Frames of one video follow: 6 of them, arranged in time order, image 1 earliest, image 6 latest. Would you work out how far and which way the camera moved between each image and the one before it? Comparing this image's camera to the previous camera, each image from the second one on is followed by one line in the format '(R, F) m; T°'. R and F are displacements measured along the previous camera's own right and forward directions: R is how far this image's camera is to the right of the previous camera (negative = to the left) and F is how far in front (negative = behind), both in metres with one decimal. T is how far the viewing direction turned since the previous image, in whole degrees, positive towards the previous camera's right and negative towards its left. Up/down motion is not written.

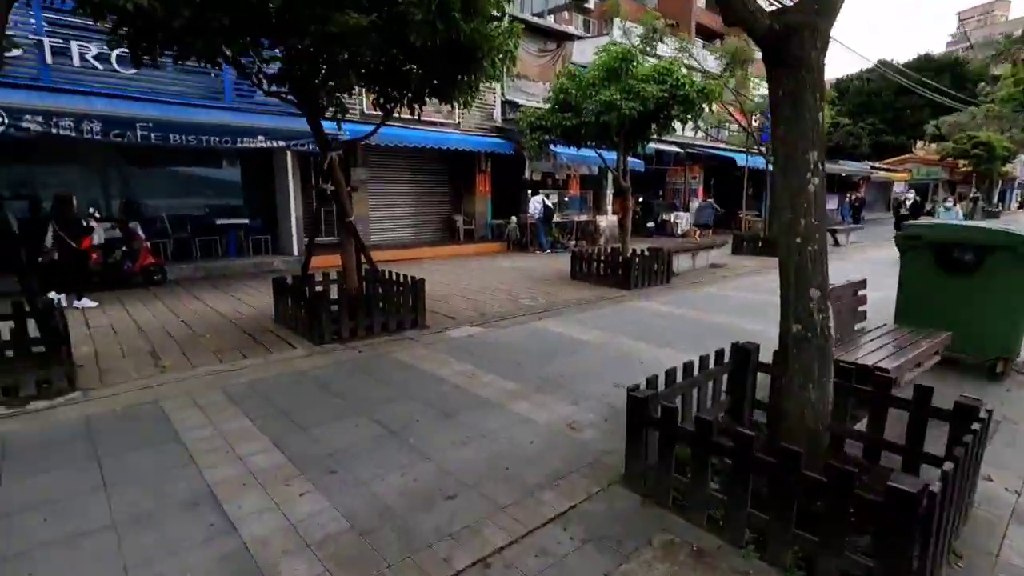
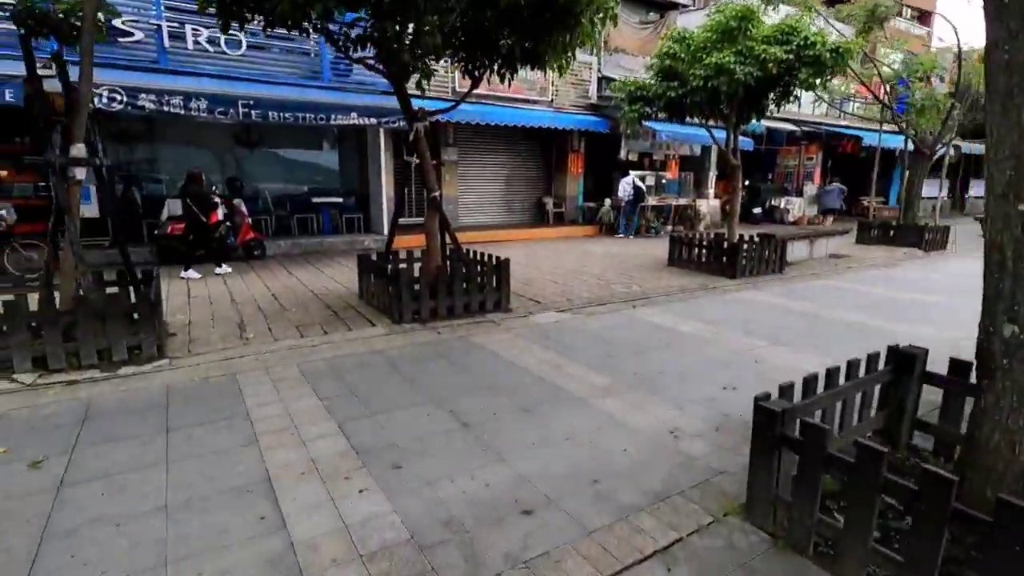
(0.0, +0.5) m; -9°
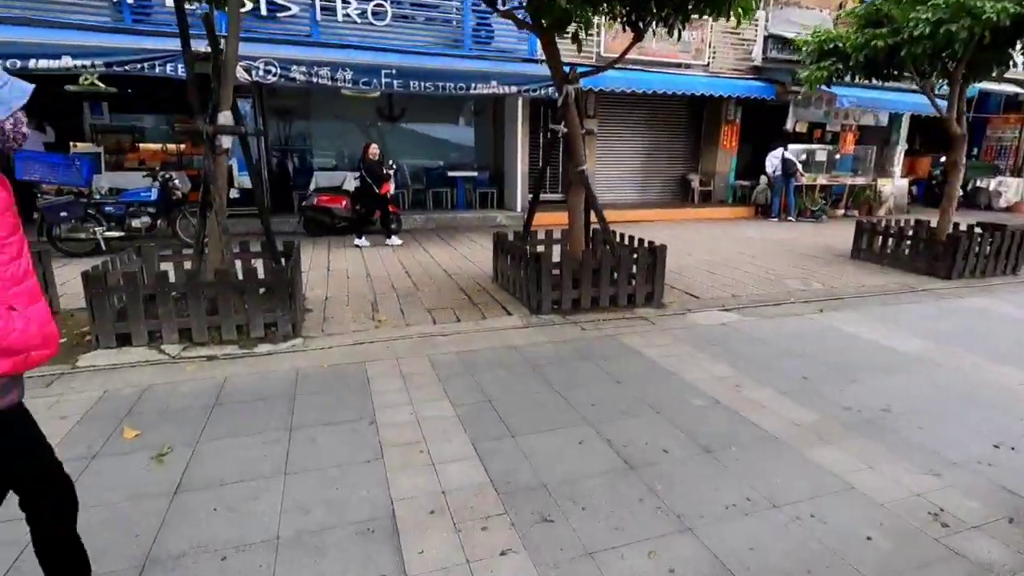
(-0.3, +0.7) m; -13°
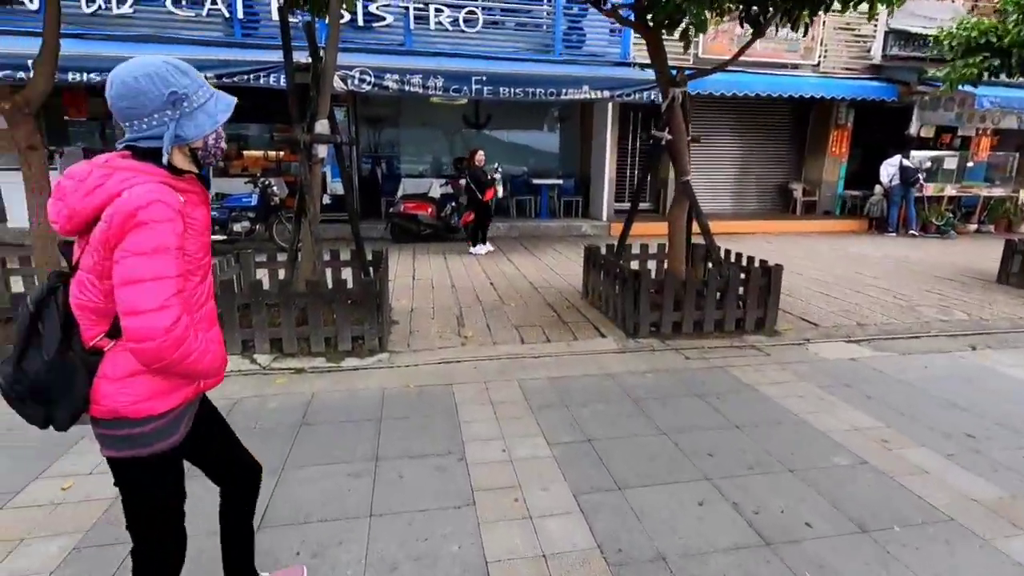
(-0.2, +0.3) m; -8°
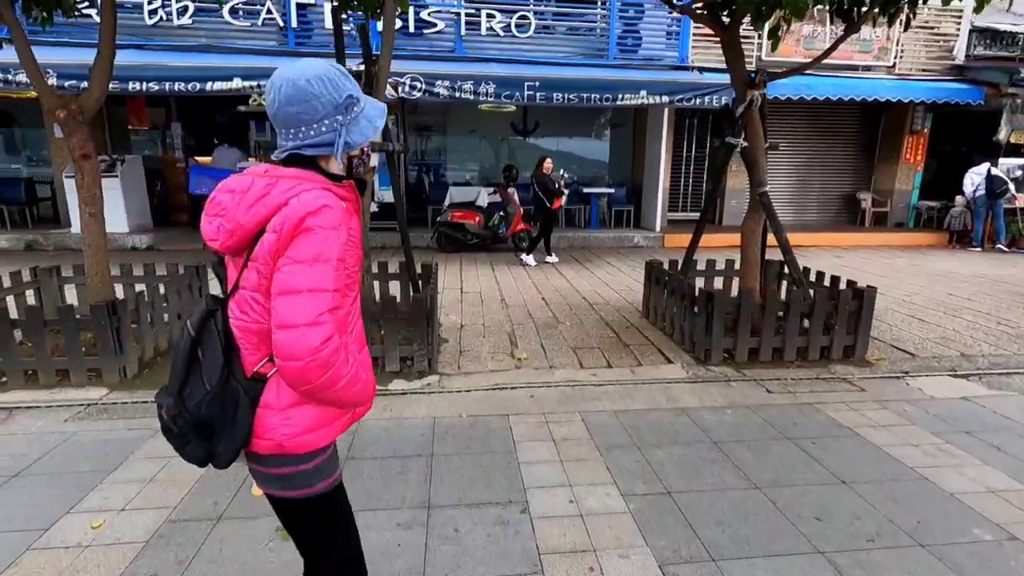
(-0.2, +0.3) m; -4°
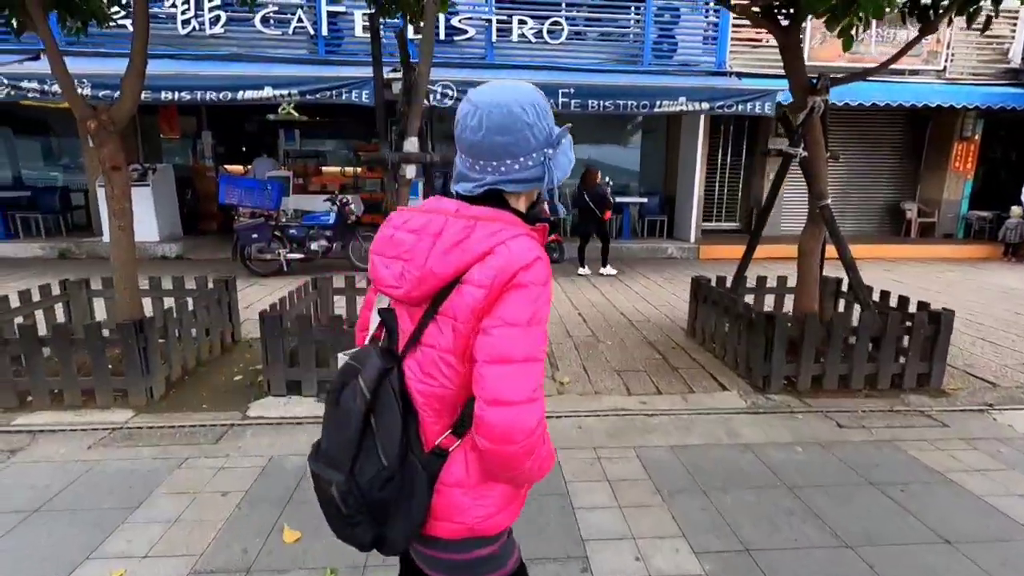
(-0.2, +0.3) m; -2°
